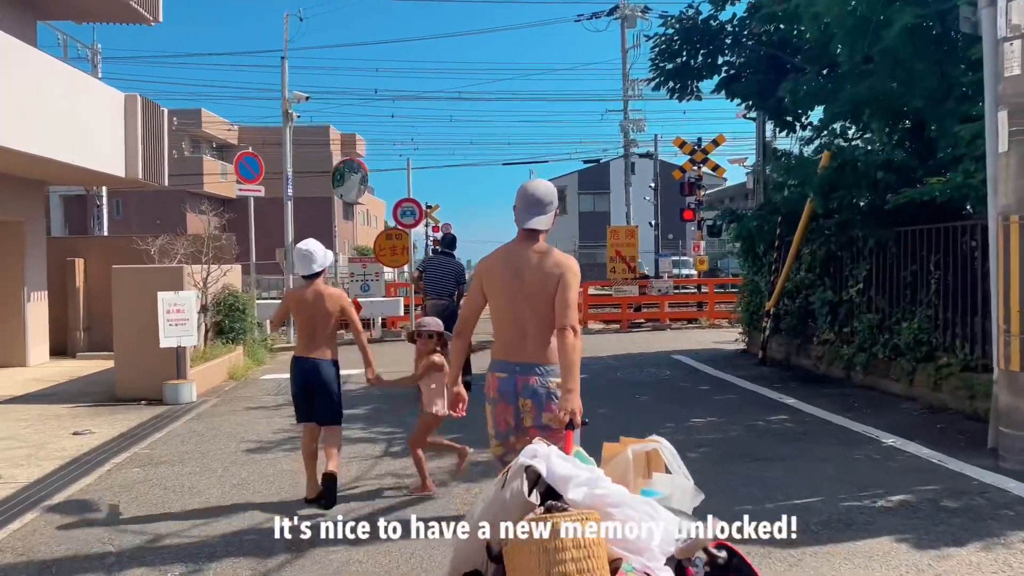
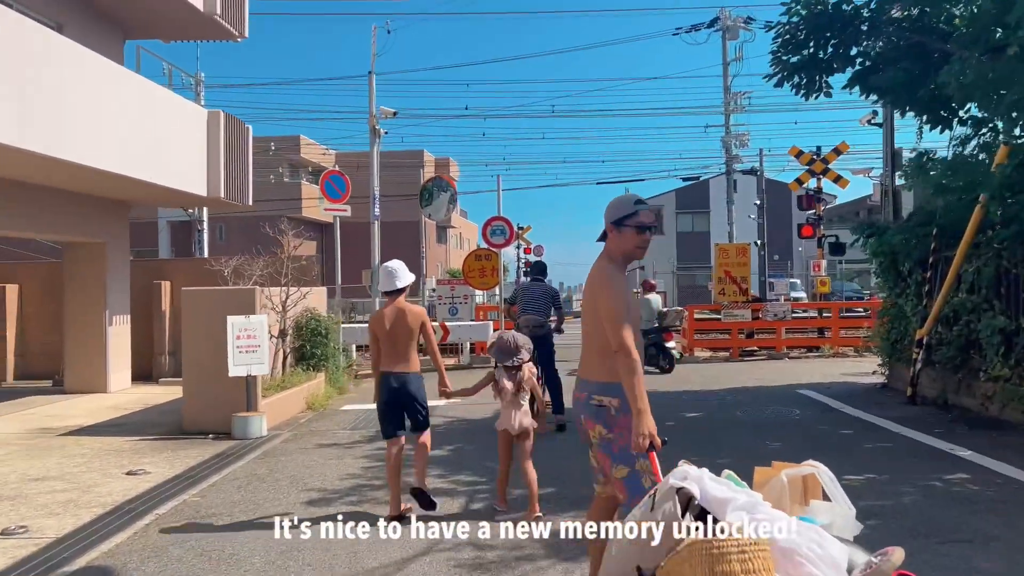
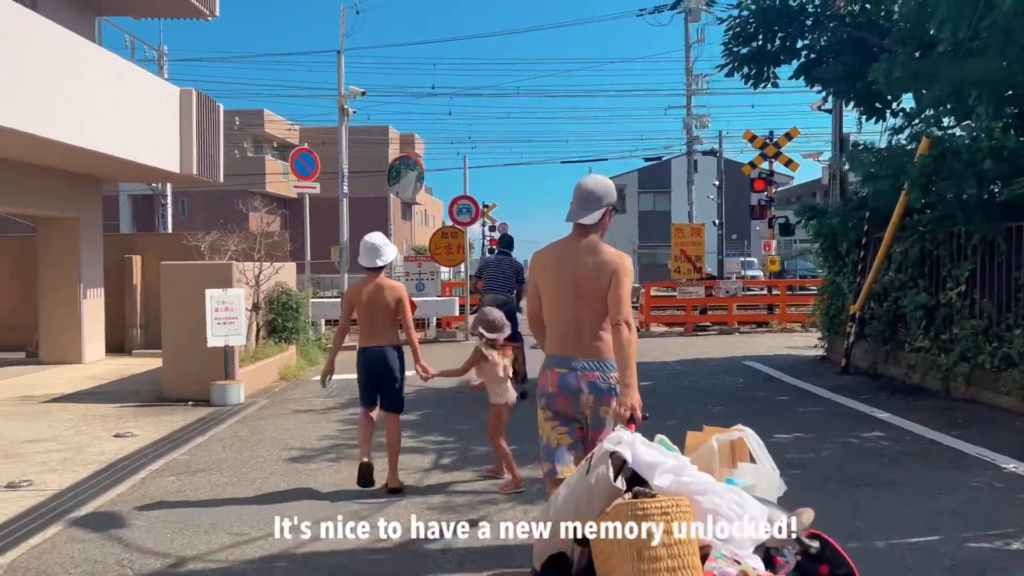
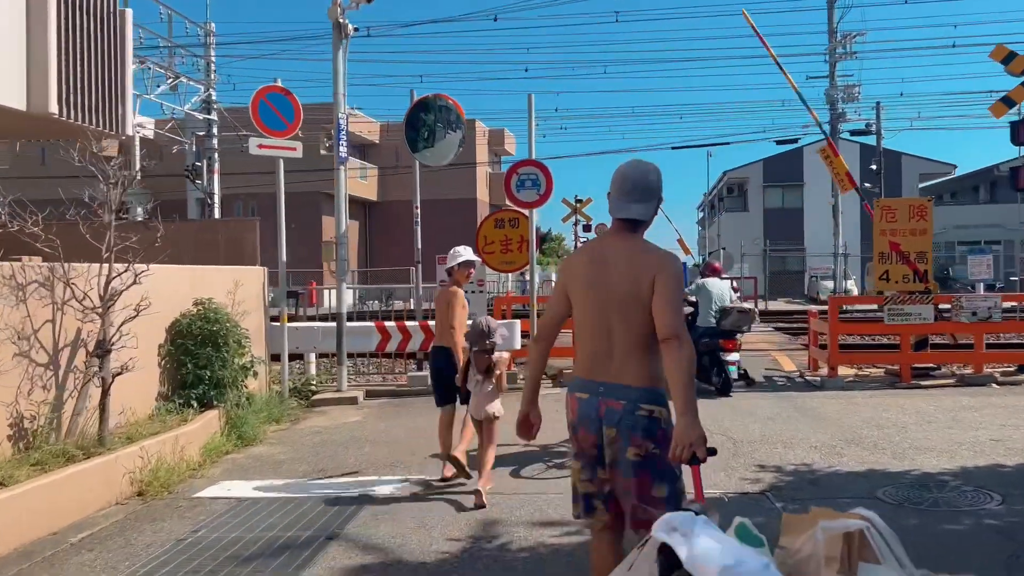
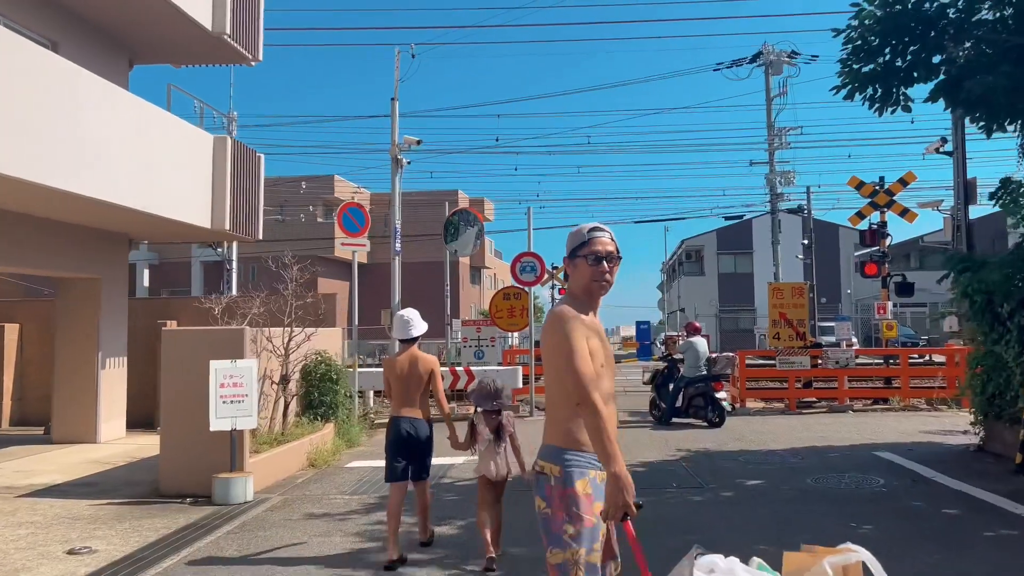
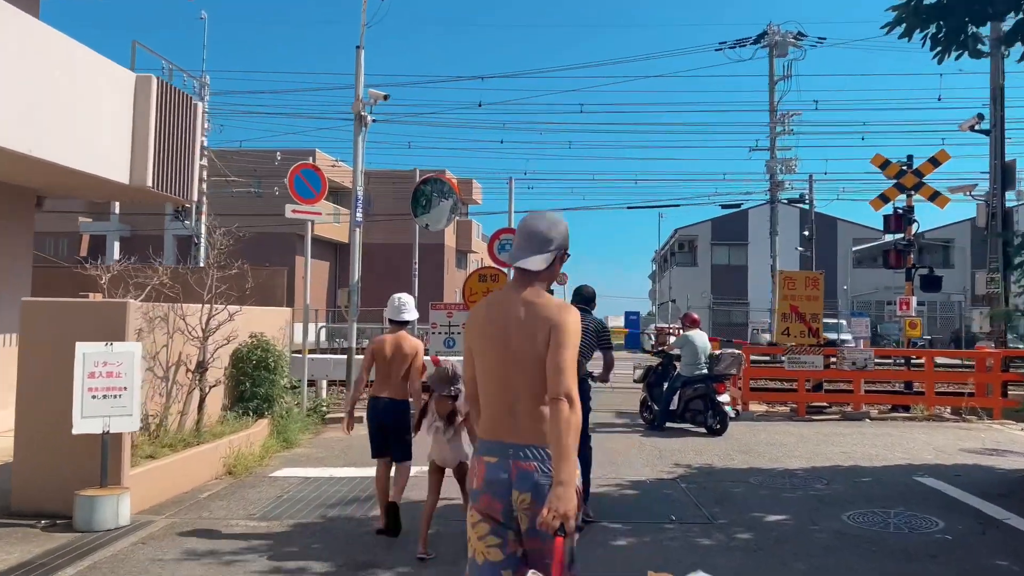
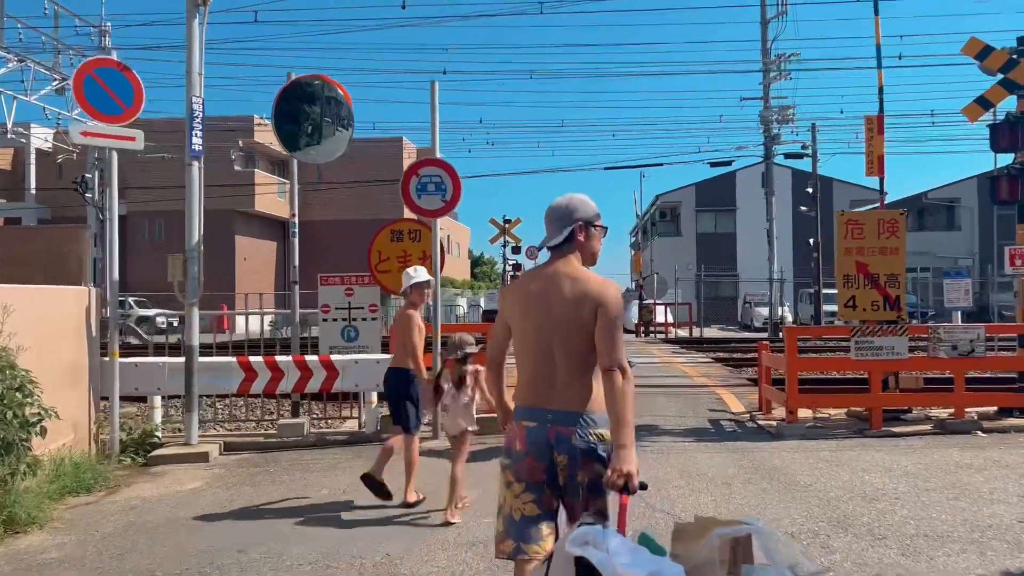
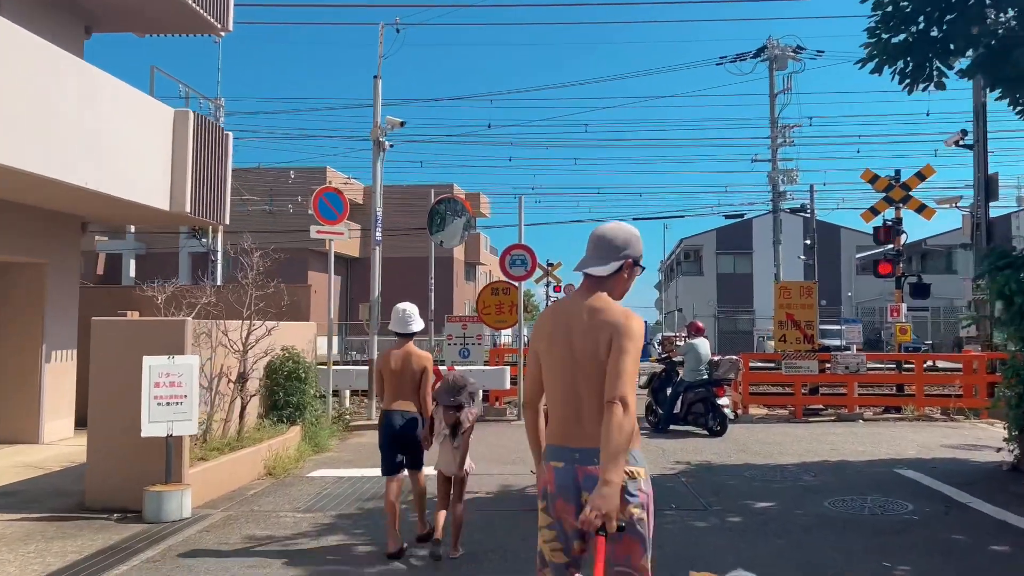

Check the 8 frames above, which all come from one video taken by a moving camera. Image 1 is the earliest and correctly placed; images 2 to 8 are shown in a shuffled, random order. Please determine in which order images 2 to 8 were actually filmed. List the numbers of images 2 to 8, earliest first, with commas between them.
3, 2, 5, 8, 6, 4, 7
